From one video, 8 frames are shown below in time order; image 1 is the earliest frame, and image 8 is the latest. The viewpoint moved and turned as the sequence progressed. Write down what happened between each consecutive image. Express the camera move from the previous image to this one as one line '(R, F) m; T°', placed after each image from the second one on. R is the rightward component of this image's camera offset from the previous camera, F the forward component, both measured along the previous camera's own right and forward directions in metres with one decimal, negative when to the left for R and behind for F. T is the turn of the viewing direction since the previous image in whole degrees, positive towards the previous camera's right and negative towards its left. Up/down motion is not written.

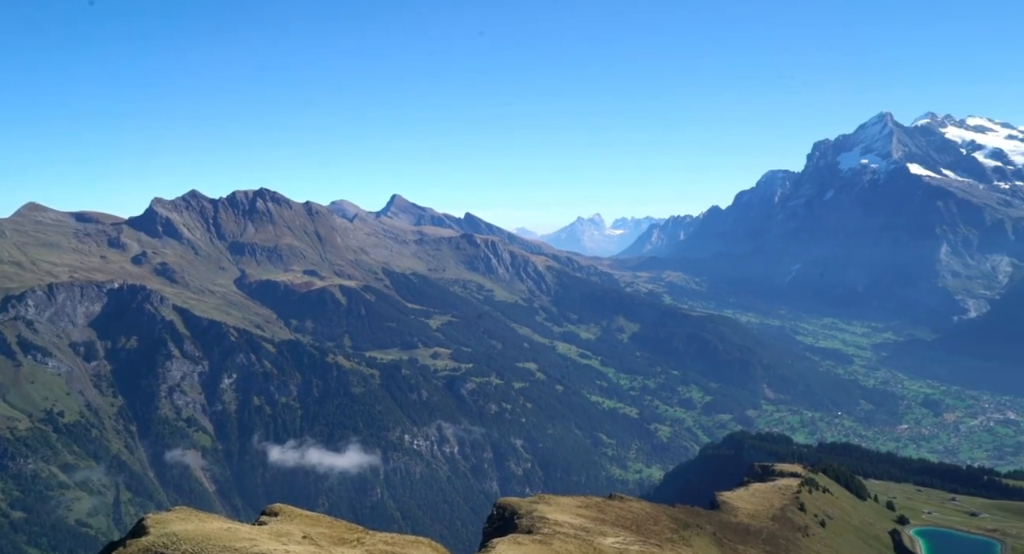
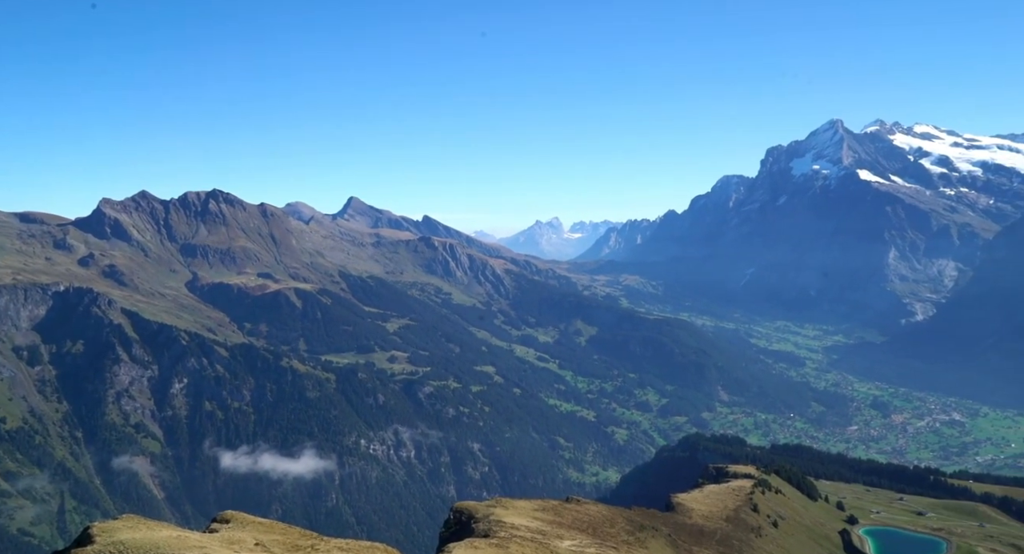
(+1.9, -0.6) m; +2°
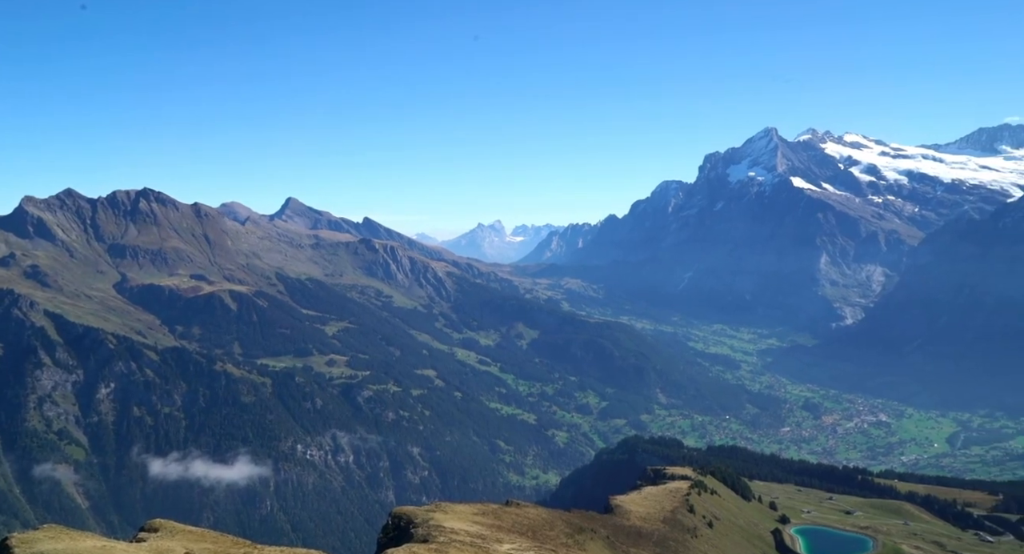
(+2.9, -0.1) m; +3°
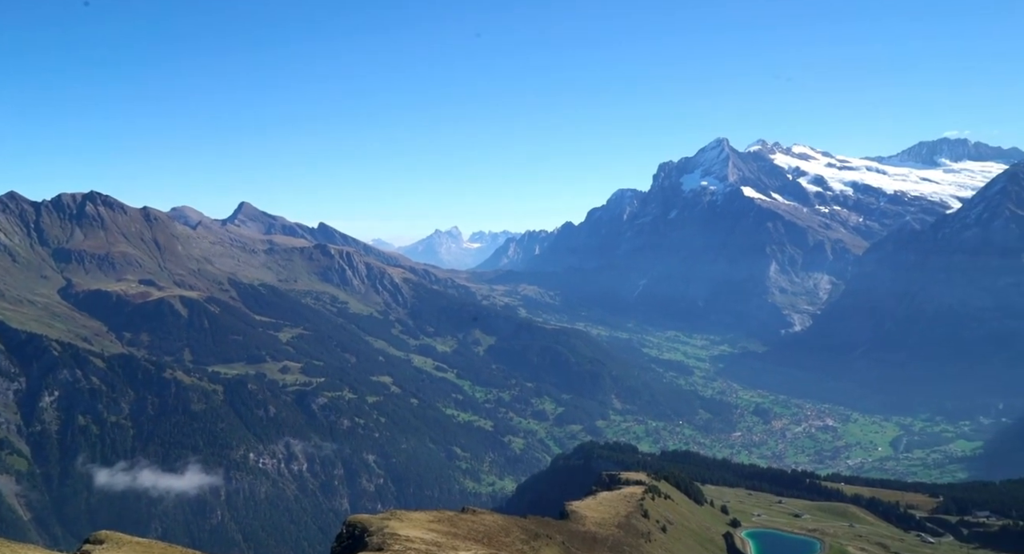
(+2.6, -1.1) m; +2°
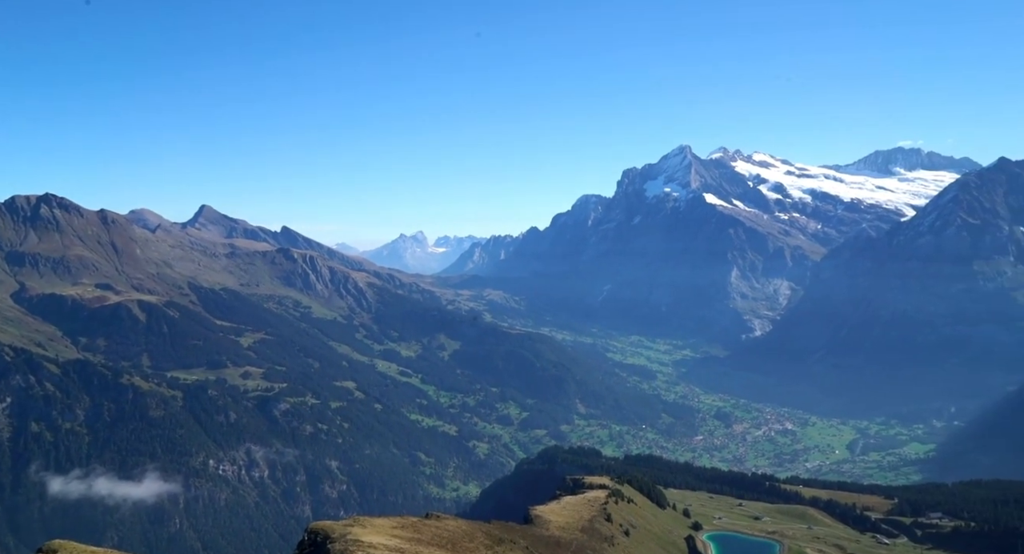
(+1.7, -0.2) m; +2°
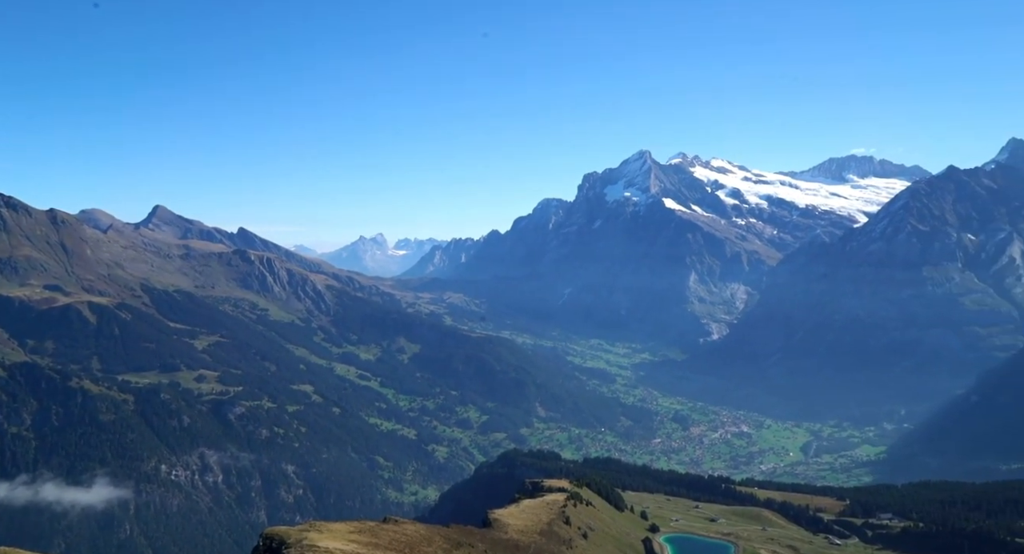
(+1.7, +1.1) m; +2°
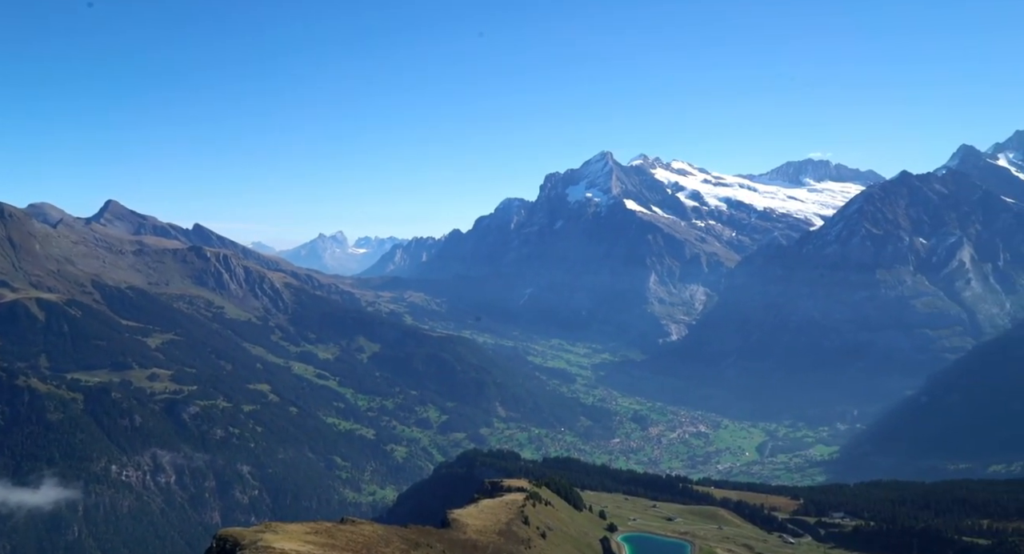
(+1.5, +2.2) m; +2°
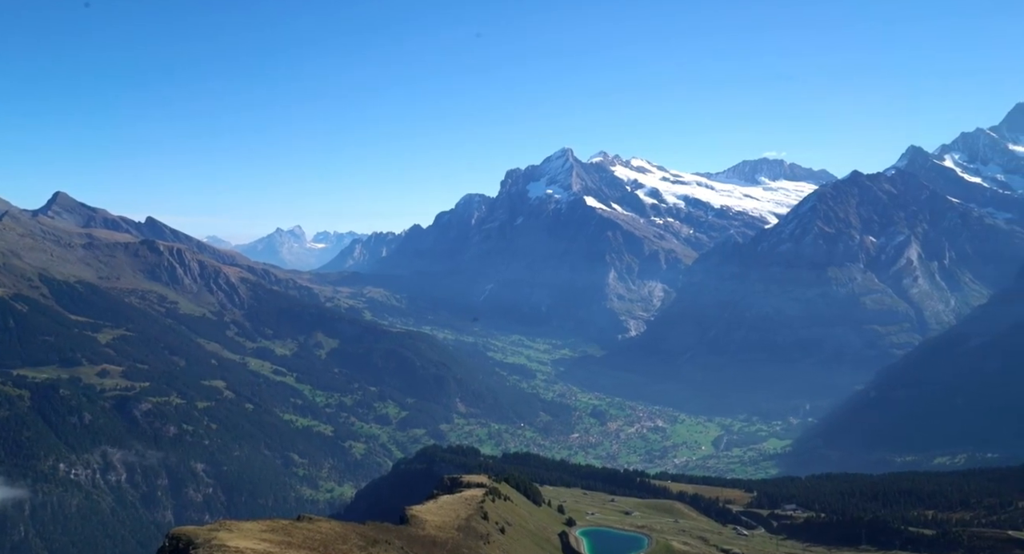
(+1.9, +2.1) m; +2°
